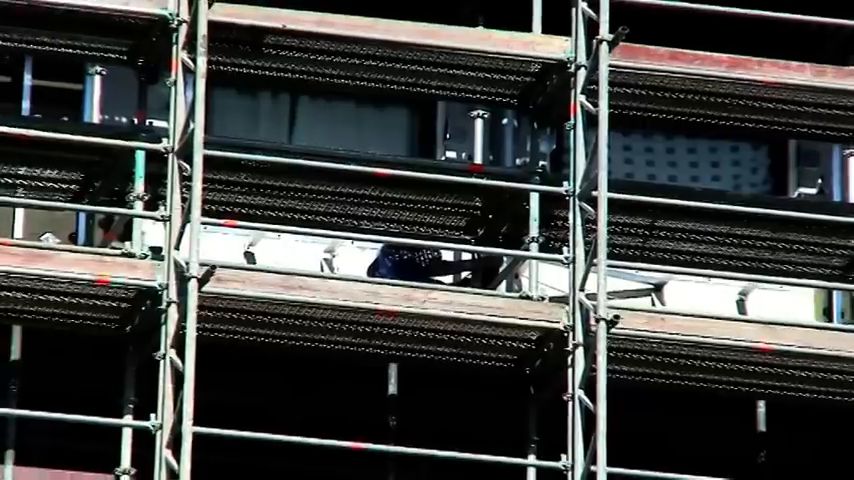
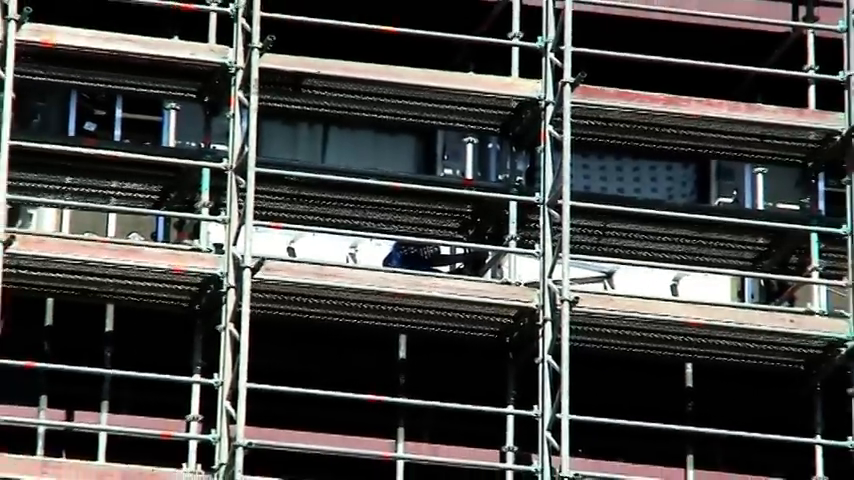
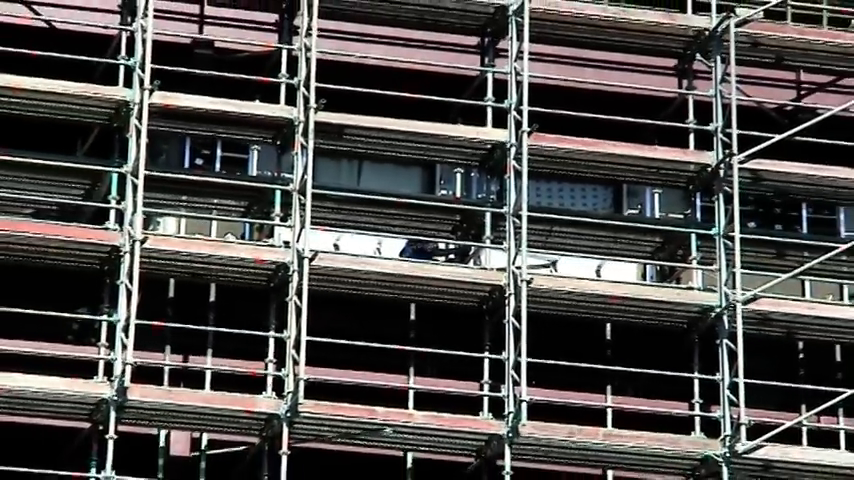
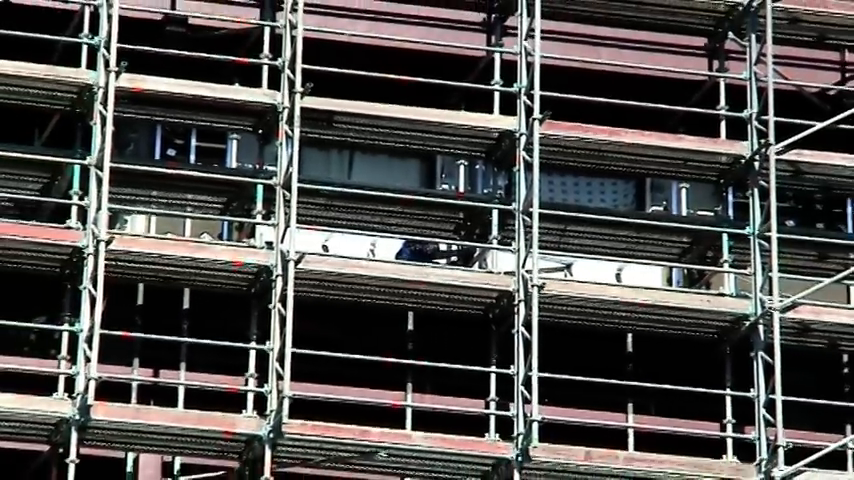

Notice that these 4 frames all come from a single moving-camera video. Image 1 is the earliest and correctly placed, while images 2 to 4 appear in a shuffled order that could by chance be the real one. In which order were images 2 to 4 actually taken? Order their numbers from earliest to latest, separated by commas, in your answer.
2, 4, 3
